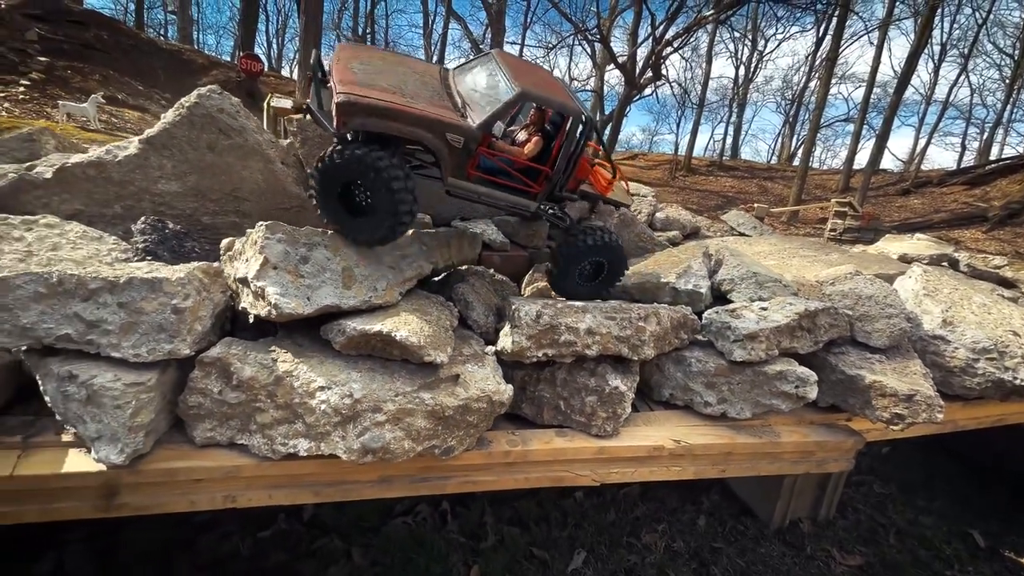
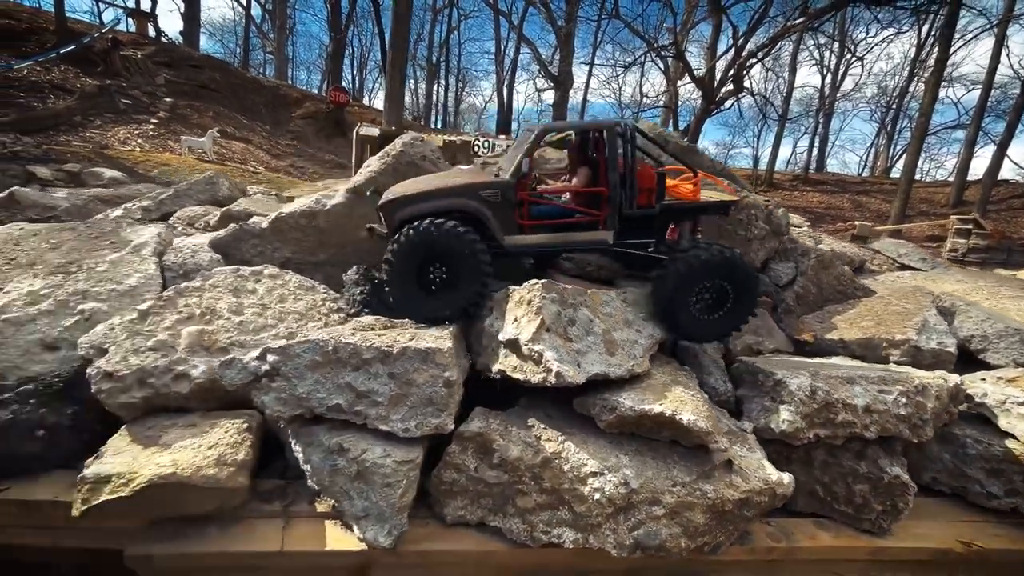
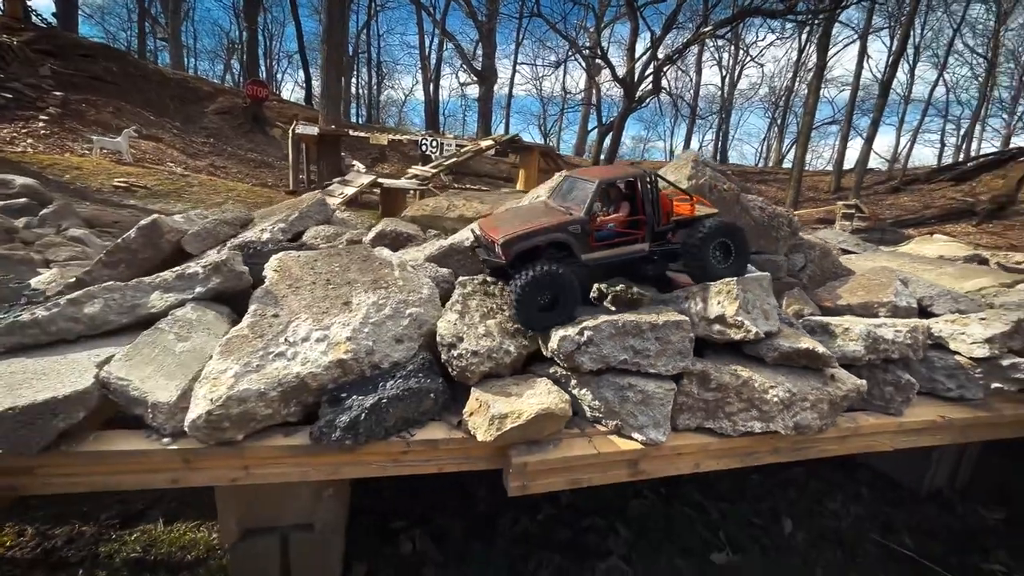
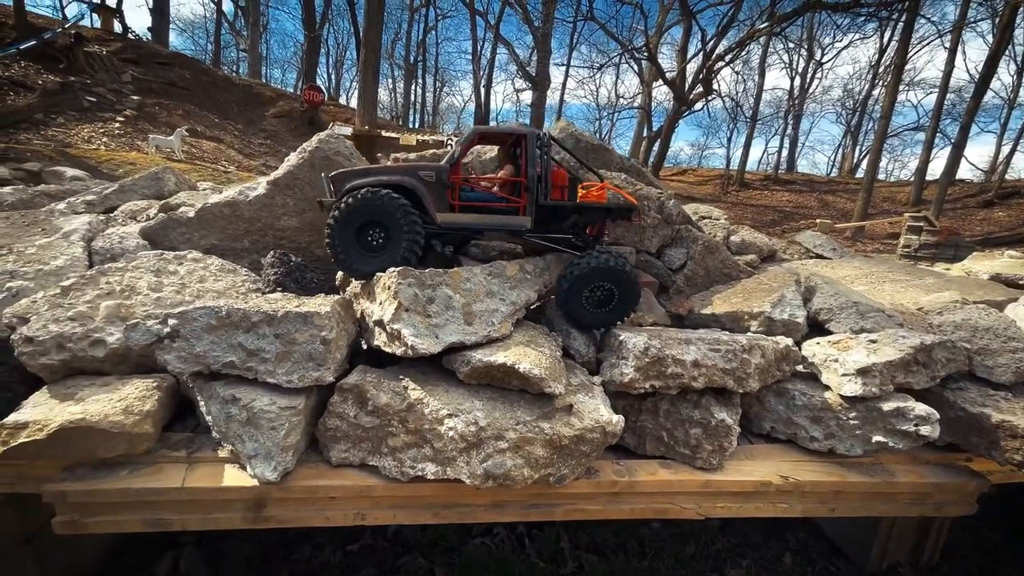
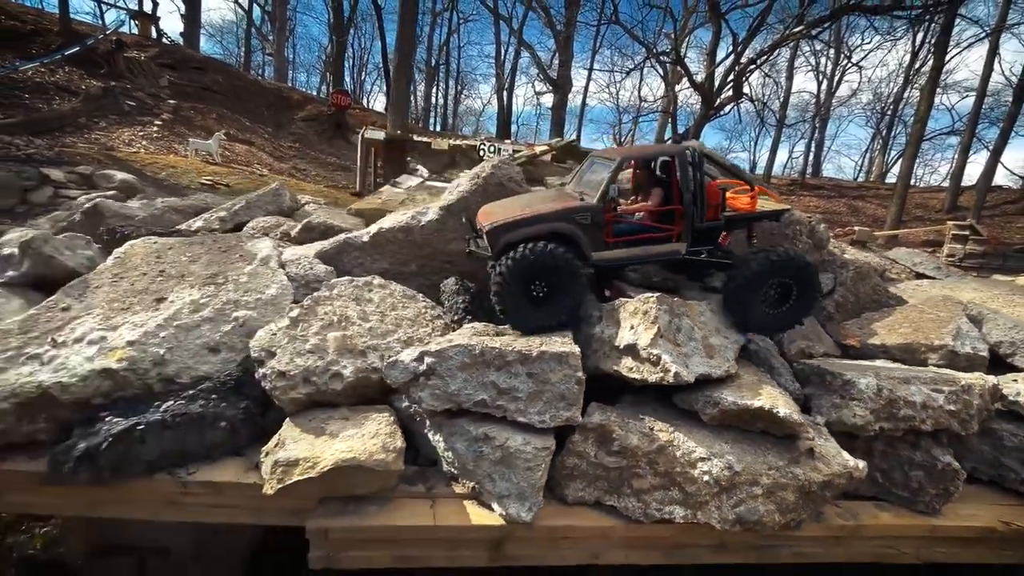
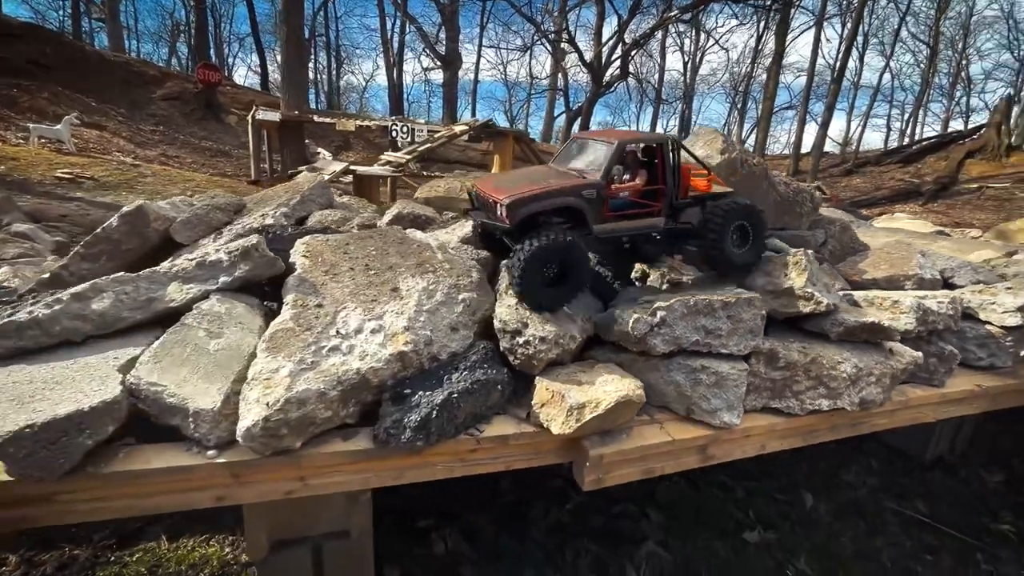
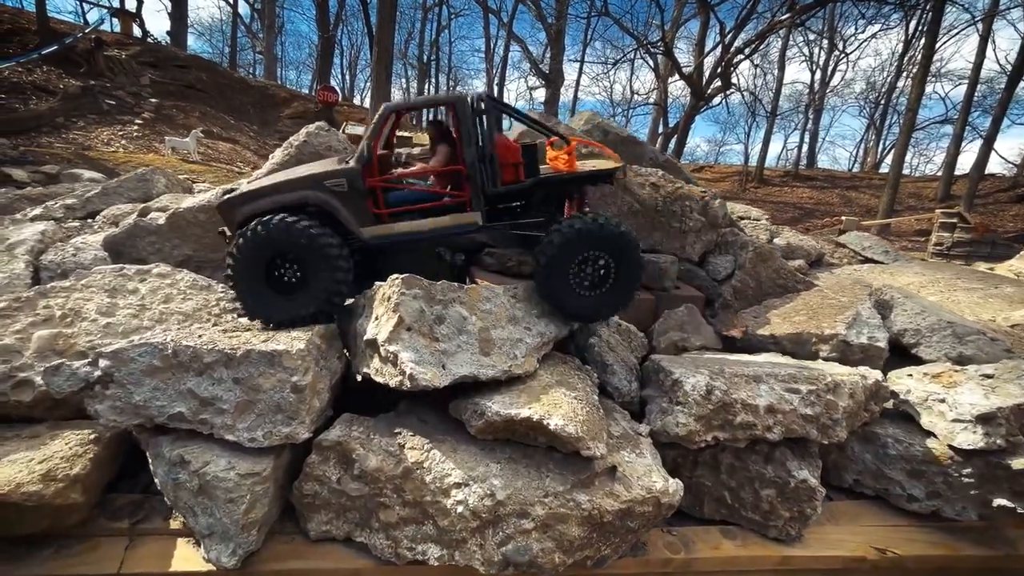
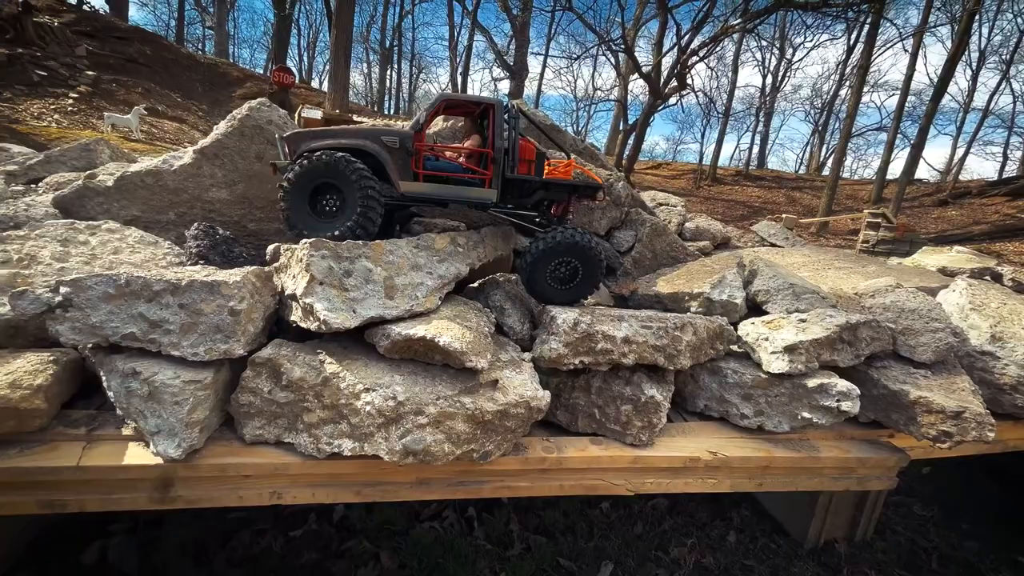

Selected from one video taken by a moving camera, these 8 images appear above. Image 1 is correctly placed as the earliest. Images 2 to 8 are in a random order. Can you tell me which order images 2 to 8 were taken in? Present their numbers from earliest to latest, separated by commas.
8, 4, 7, 2, 5, 3, 6
